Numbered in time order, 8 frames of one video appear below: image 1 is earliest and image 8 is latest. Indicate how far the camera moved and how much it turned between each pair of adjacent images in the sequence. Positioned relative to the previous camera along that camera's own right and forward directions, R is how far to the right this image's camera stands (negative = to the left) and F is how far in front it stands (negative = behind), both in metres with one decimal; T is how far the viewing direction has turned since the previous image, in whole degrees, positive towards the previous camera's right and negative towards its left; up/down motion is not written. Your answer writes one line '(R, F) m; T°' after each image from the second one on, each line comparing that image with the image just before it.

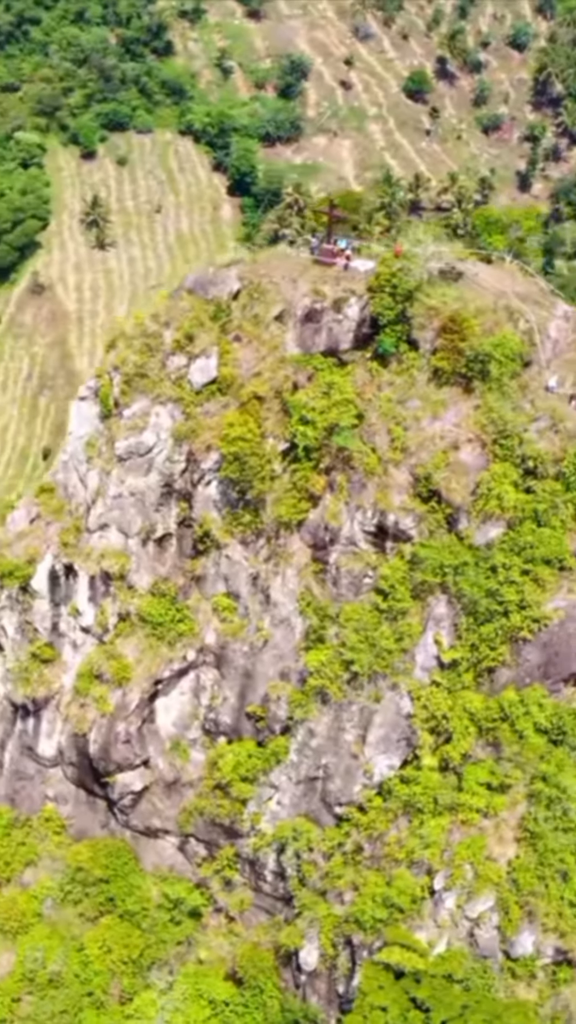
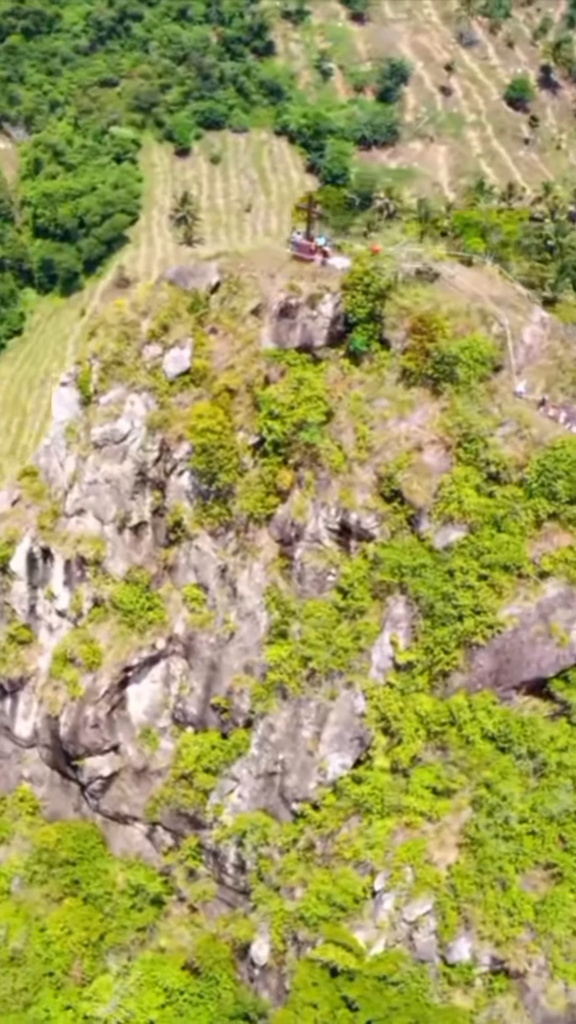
(+3.4, 0.0) m; -4°
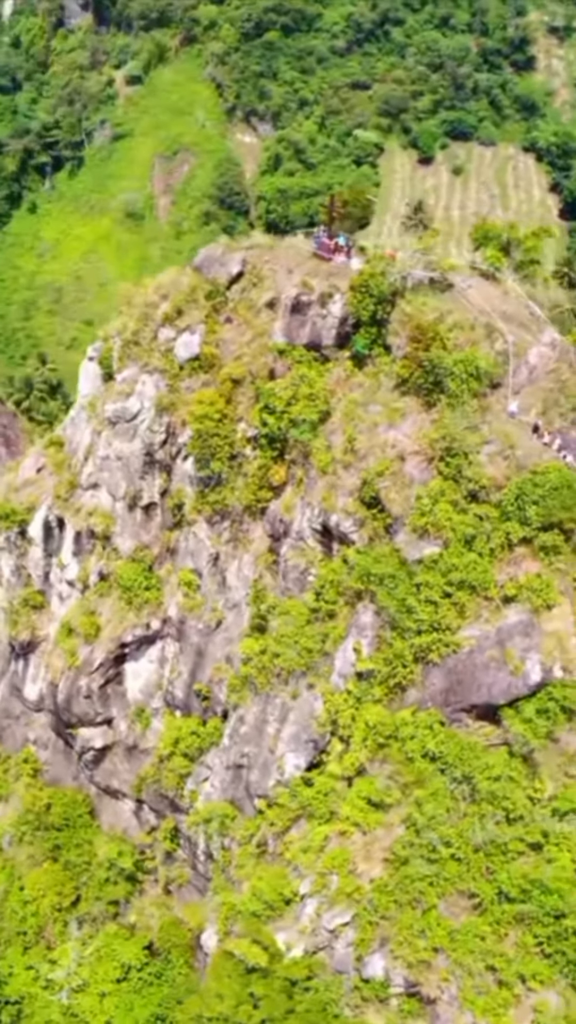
(+6.5, +0.6) m; -10°
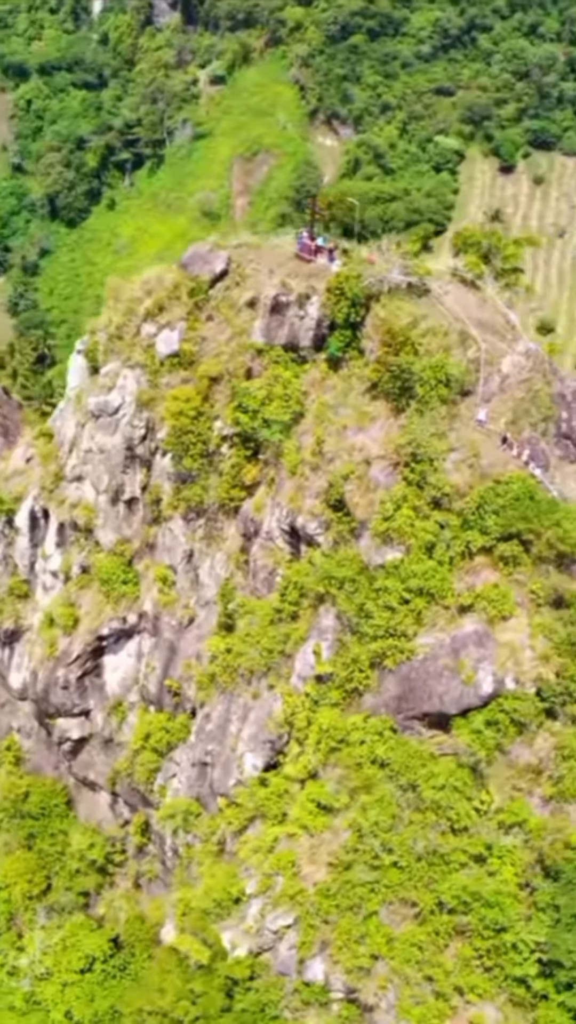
(+2.9, +0.1) m; -4°
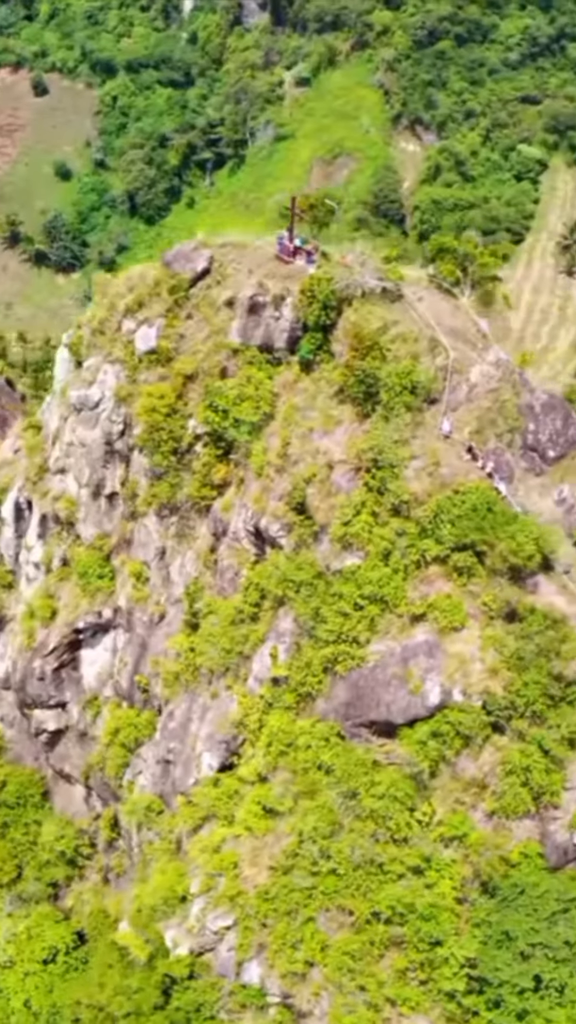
(+3.0, +0.2) m; -4°
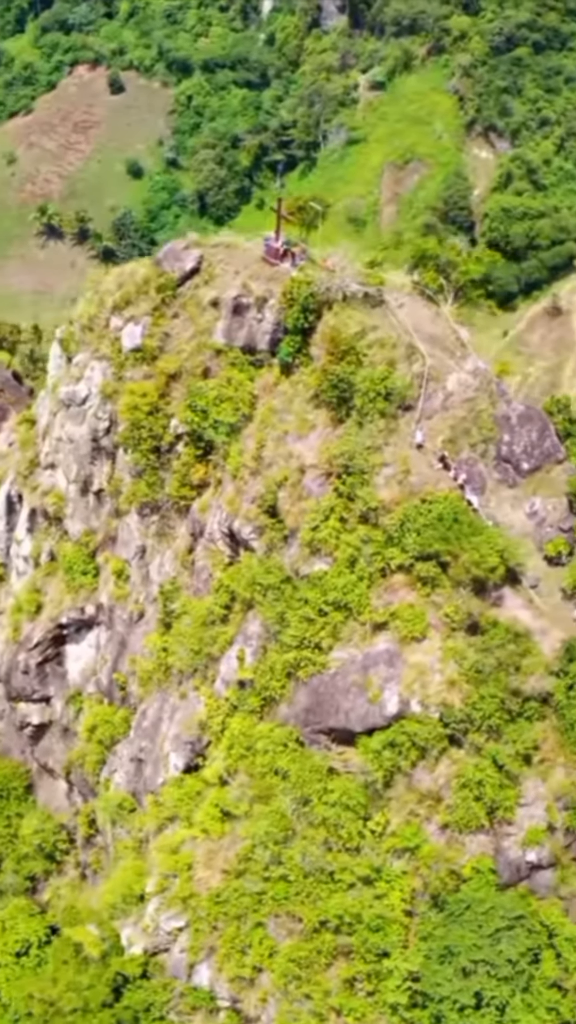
(+2.5, +0.2) m; -3°
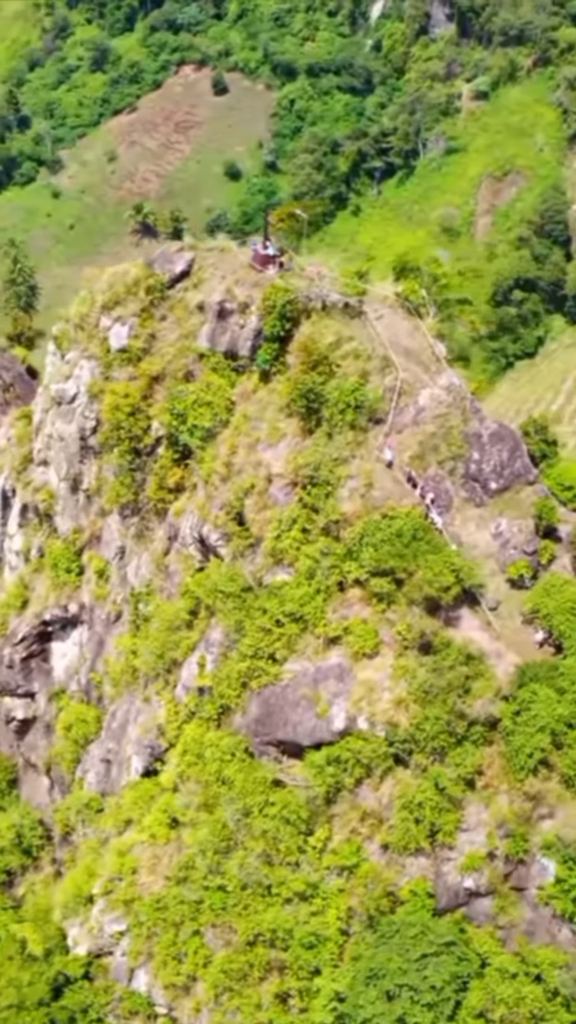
(+3.2, +0.4) m; -4°
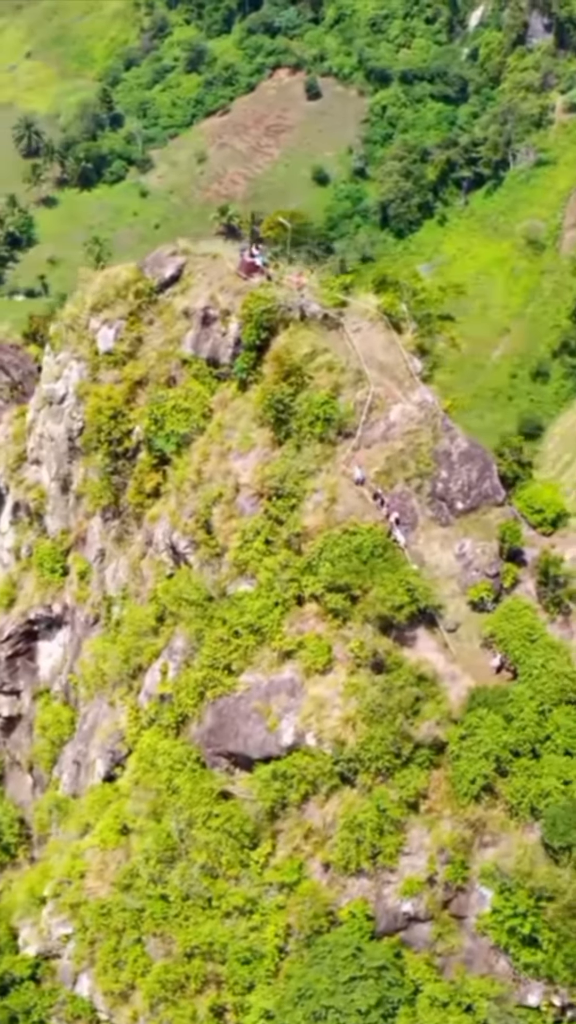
(+2.9, +0.4) m; -4°
